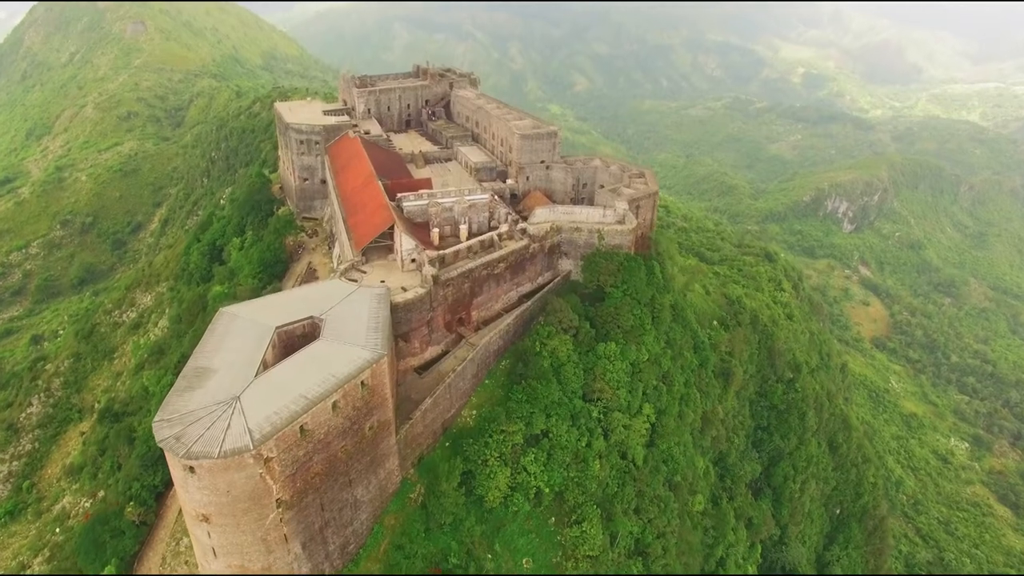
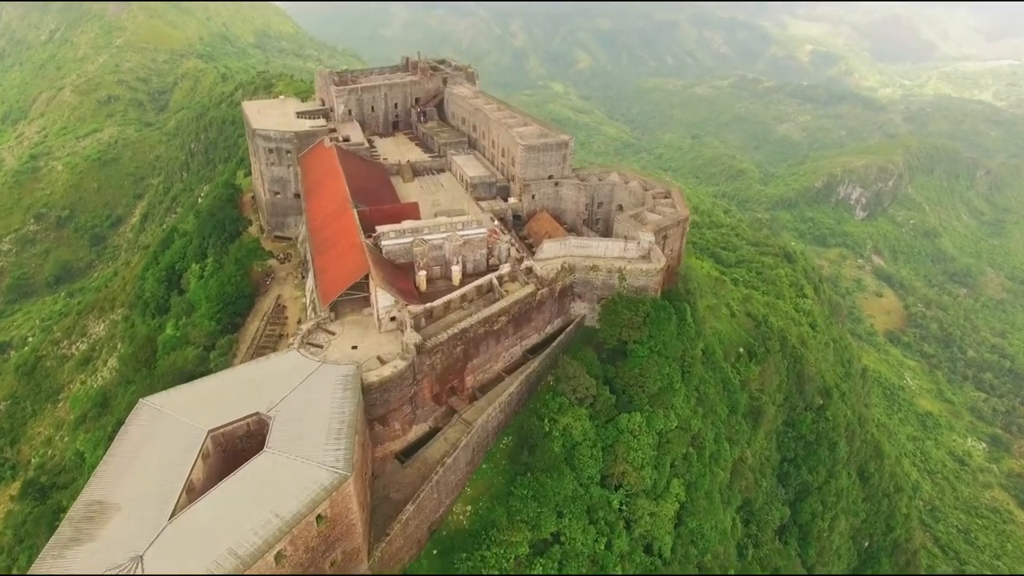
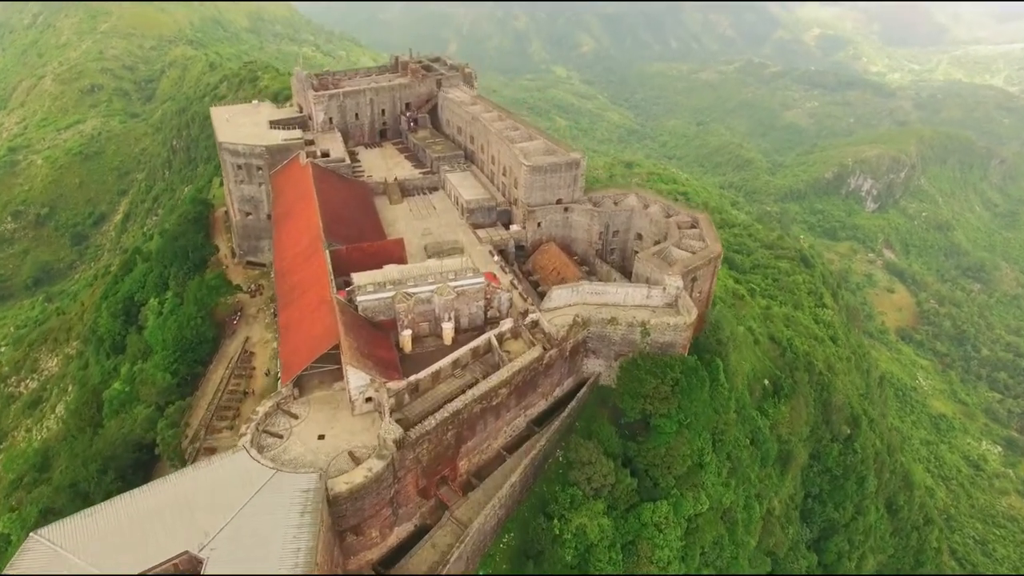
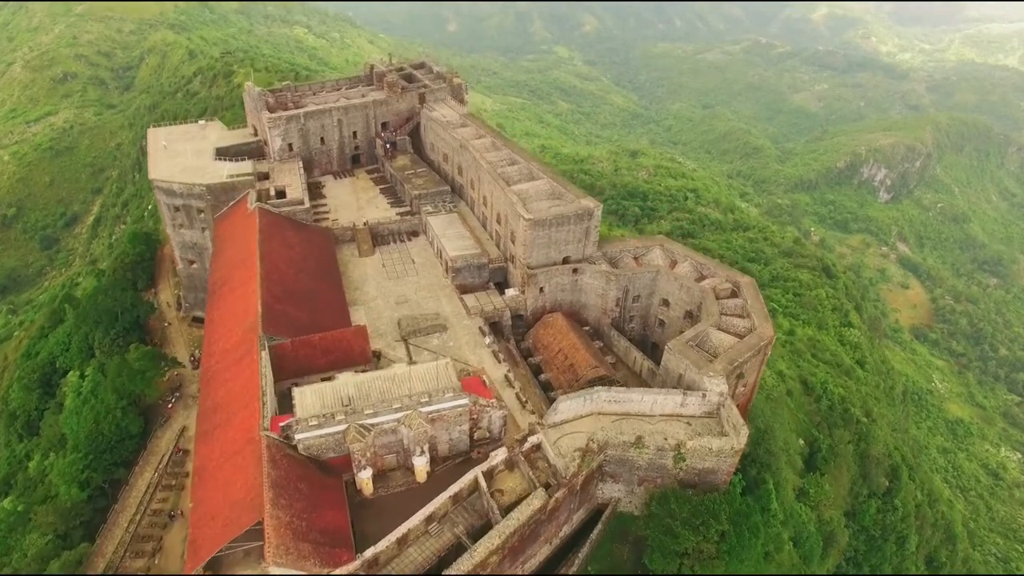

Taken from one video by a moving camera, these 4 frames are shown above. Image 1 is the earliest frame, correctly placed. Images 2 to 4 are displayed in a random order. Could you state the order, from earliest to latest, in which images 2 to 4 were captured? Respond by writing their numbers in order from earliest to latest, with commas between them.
2, 3, 4
